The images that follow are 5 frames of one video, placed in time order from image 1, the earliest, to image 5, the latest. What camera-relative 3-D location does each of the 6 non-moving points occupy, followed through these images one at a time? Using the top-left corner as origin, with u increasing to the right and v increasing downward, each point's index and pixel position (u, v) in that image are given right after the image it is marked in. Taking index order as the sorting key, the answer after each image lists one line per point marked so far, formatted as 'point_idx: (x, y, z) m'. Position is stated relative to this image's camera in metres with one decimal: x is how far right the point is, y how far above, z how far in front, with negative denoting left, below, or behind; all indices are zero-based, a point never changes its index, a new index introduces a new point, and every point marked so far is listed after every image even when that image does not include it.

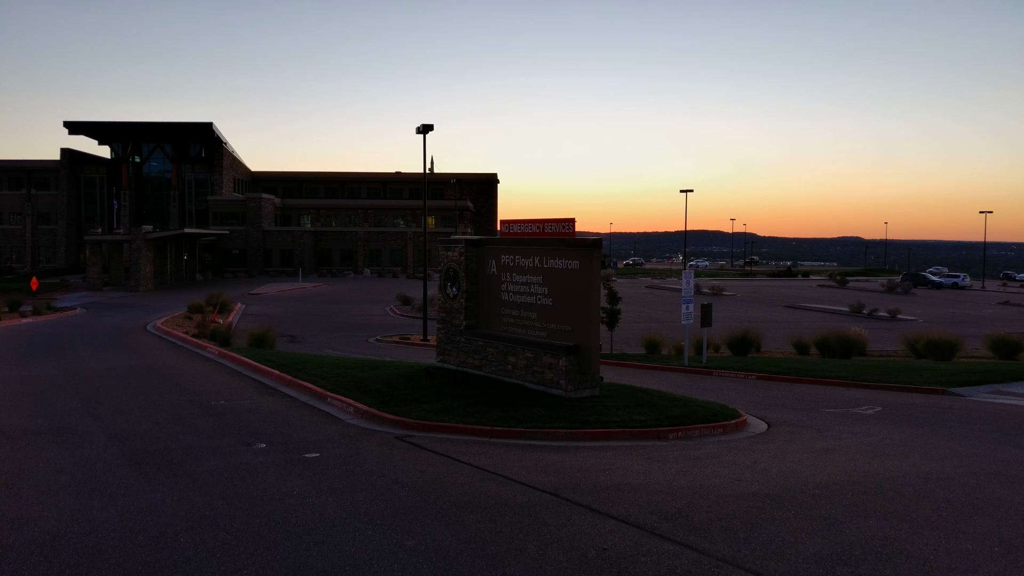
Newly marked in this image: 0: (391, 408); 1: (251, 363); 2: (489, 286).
0: (-1.9, -1.9, +11.2) m
1: (-6.0, -1.8, +16.5) m
2: (-0.4, 0.0, +13.8) m
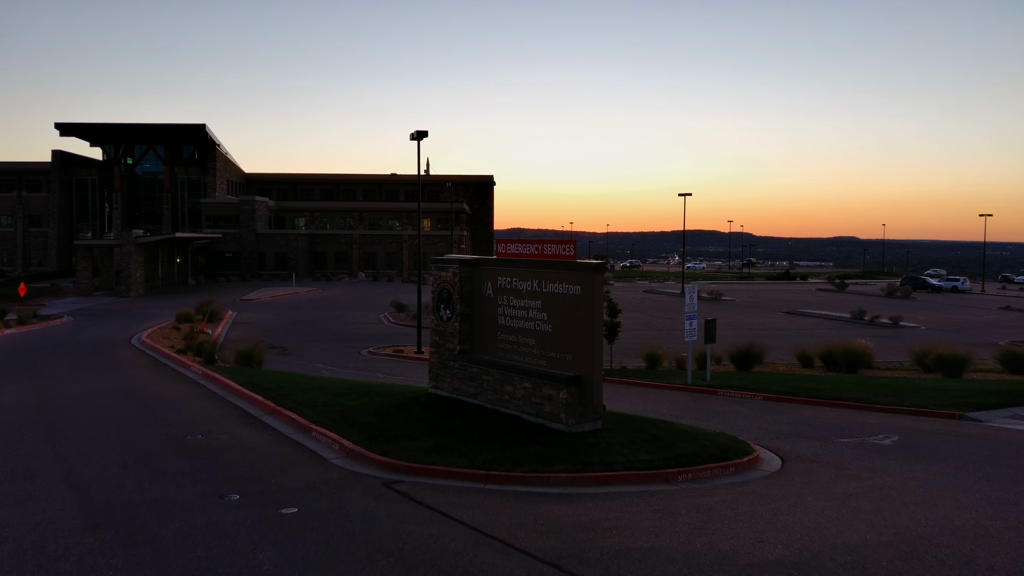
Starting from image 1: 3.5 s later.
0: (-1.9, -2.3, +10.4) m
1: (-6.1, -2.2, +15.7) m
2: (-0.5, -0.4, +13.0) m
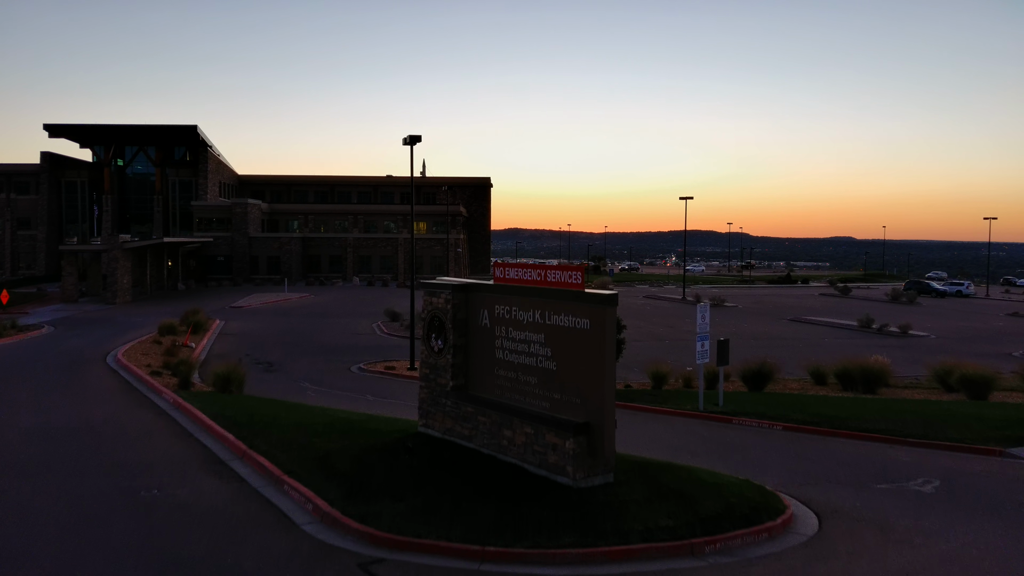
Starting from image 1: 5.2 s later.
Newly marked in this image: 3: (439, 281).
0: (-1.9, -2.7, +9.0) m
1: (-6.1, -2.6, +14.3) m
2: (-0.5, -0.9, +11.6) m
3: (-1.2, +0.1, +12.1) m
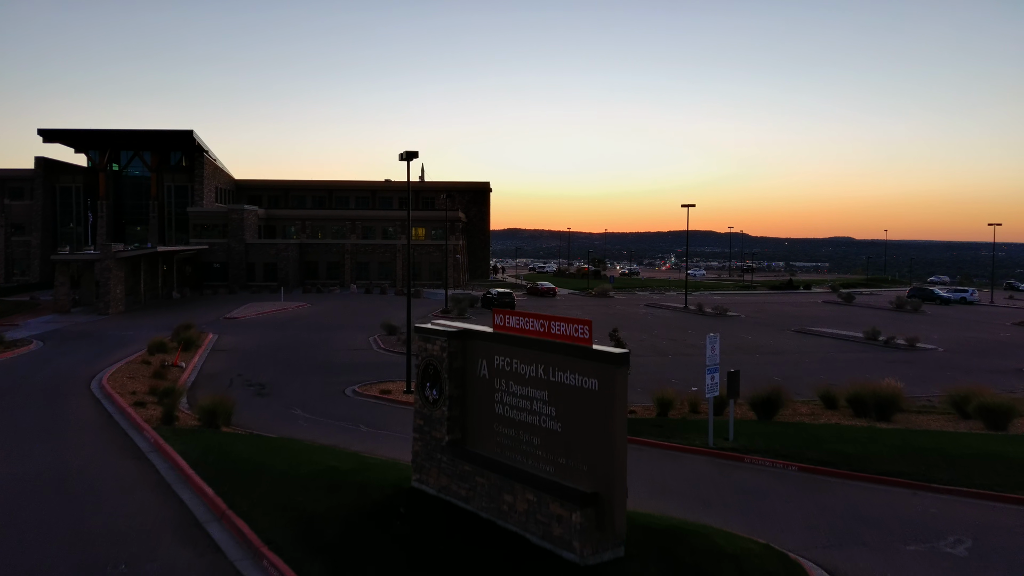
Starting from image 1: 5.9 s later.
0: (-1.9, -3.5, +8.2) m
1: (-6.1, -3.4, +13.5) m
2: (-0.5, -1.6, +10.8) m
3: (-1.2, -0.6, +11.3) m
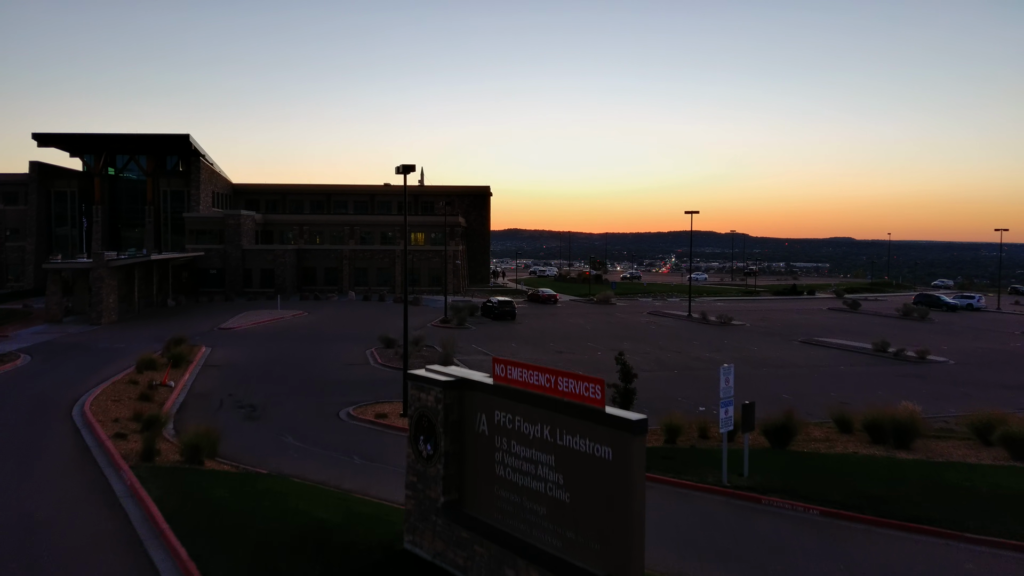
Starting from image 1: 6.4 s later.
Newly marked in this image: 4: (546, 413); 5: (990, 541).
0: (-1.9, -4.1, +7.2) m
1: (-6.1, -4.0, +12.4) m
2: (-0.5, -2.2, +9.7) m
3: (-1.2, -1.2, +10.3) m
4: (+0.4, -1.5, +8.8) m
5: (+8.5, -4.5, +12.9) m
